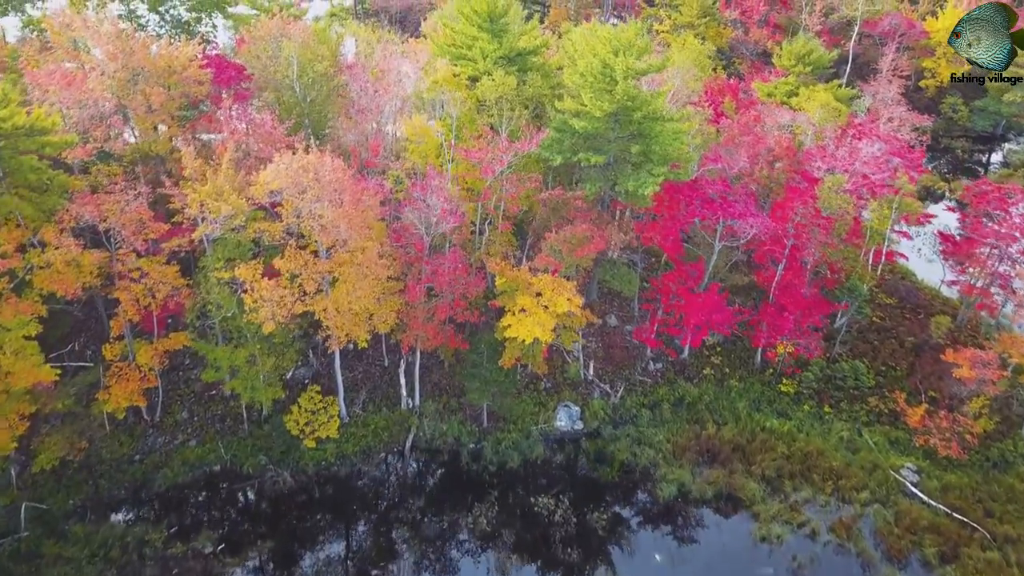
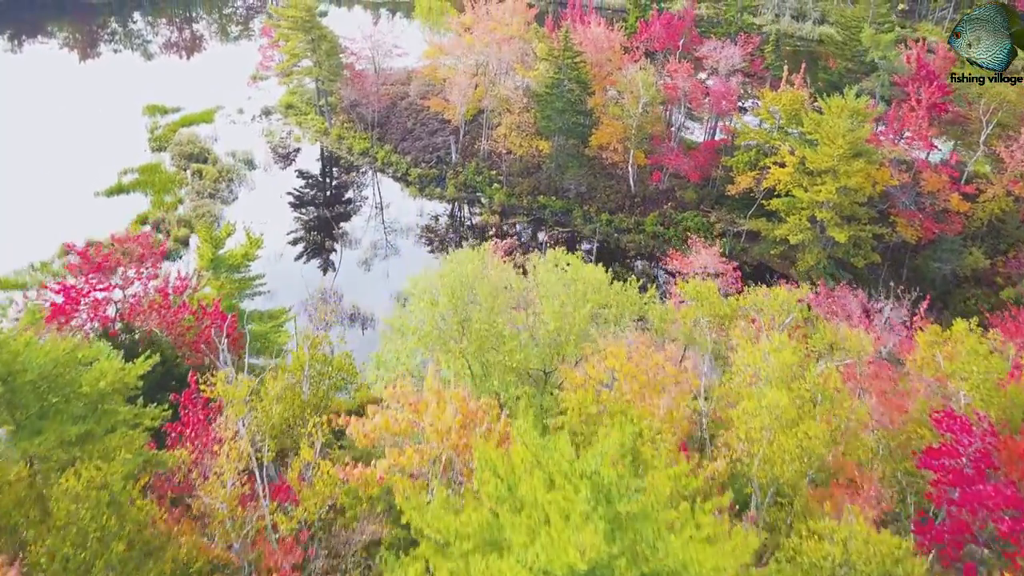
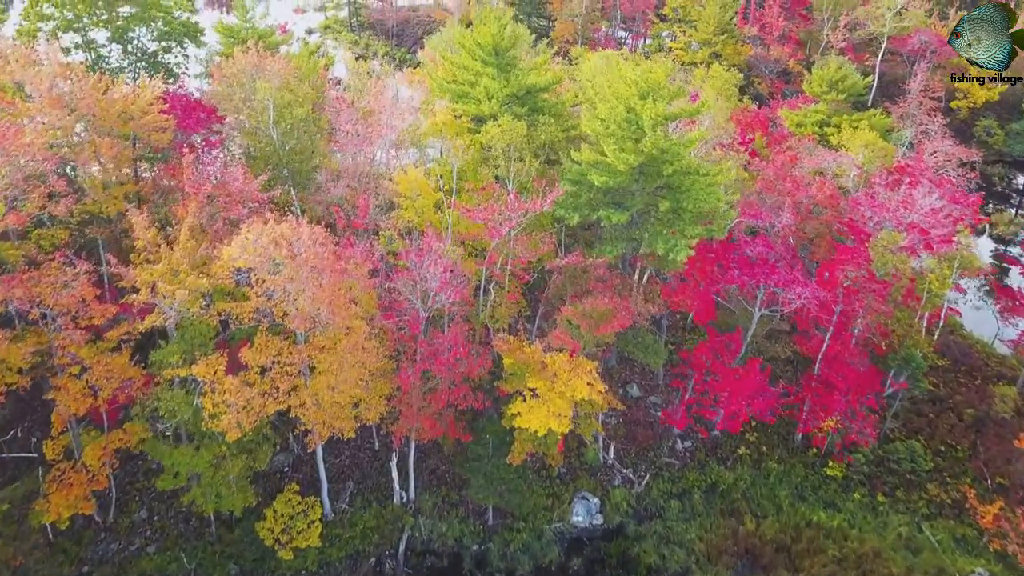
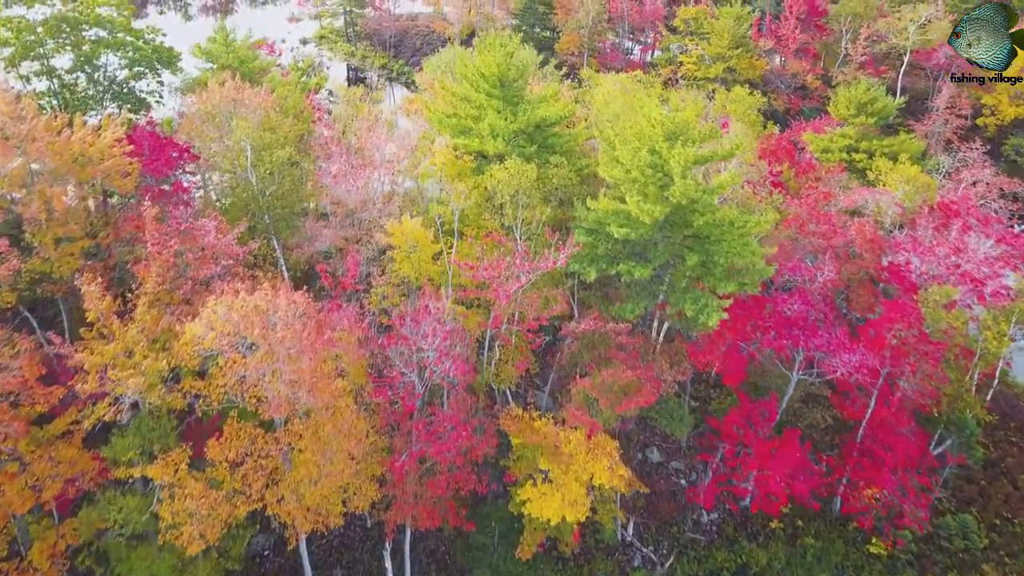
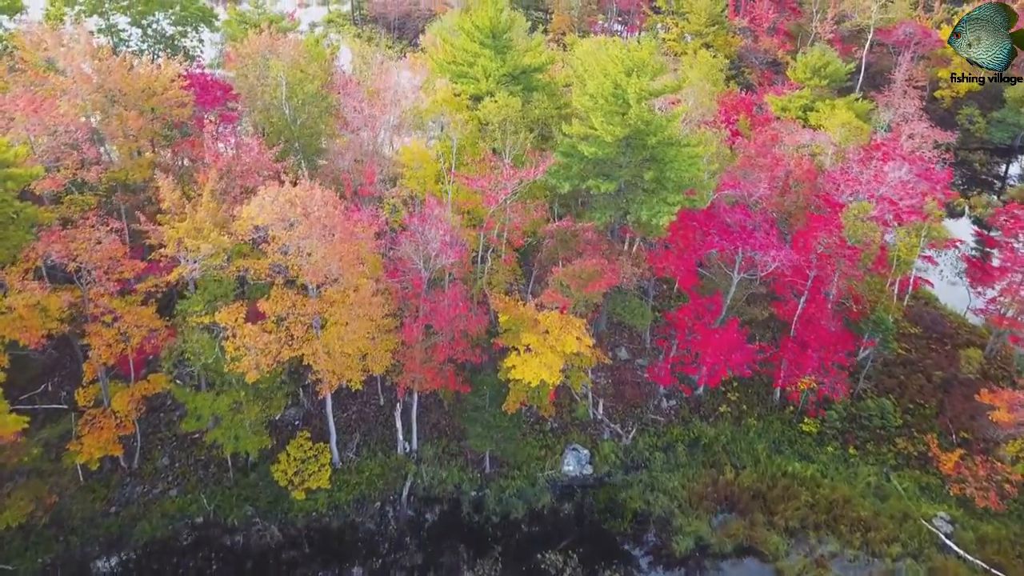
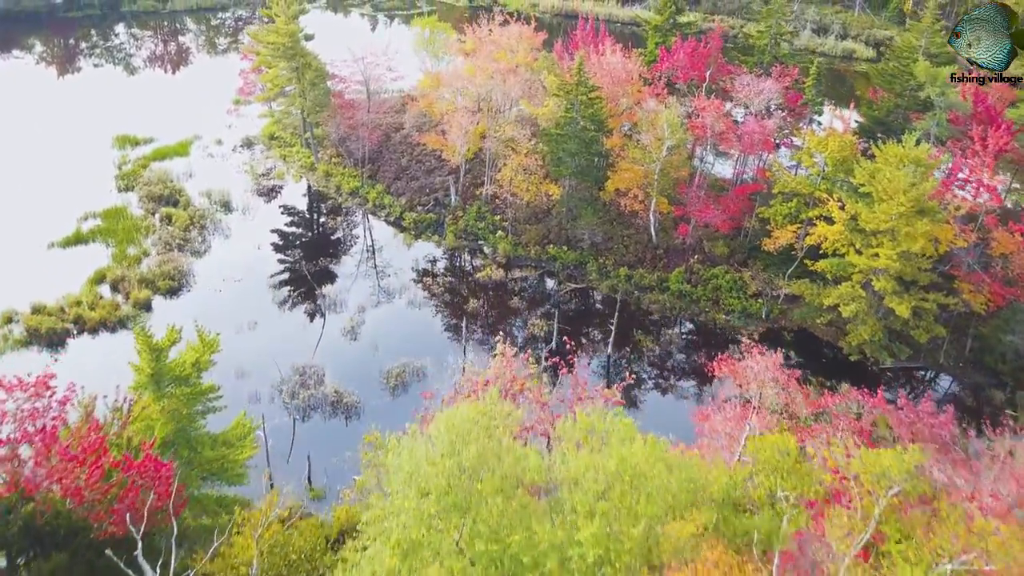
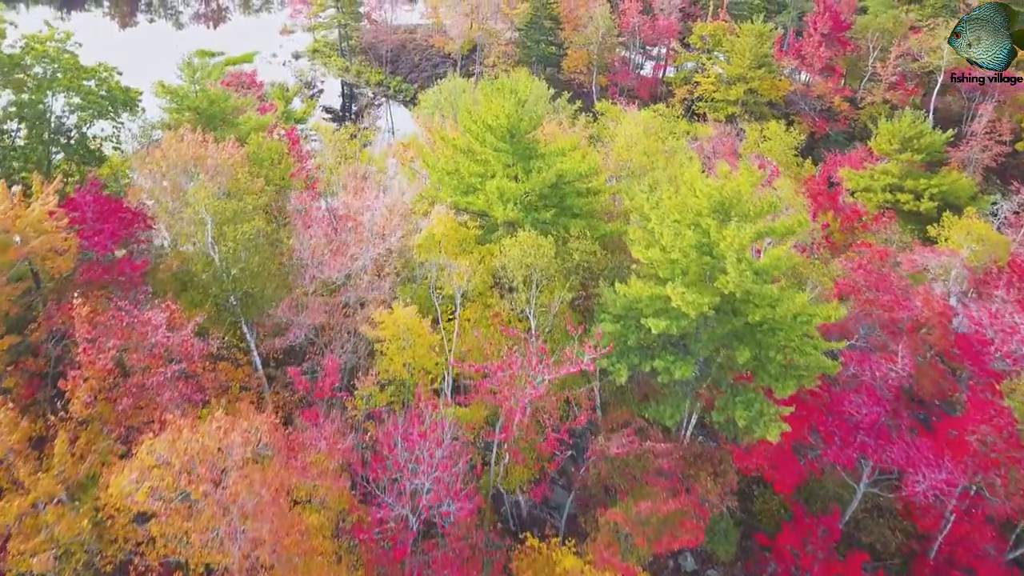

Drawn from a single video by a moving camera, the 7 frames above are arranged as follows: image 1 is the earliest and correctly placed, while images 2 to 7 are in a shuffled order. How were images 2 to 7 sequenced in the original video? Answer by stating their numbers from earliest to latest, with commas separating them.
5, 3, 4, 7, 2, 6
